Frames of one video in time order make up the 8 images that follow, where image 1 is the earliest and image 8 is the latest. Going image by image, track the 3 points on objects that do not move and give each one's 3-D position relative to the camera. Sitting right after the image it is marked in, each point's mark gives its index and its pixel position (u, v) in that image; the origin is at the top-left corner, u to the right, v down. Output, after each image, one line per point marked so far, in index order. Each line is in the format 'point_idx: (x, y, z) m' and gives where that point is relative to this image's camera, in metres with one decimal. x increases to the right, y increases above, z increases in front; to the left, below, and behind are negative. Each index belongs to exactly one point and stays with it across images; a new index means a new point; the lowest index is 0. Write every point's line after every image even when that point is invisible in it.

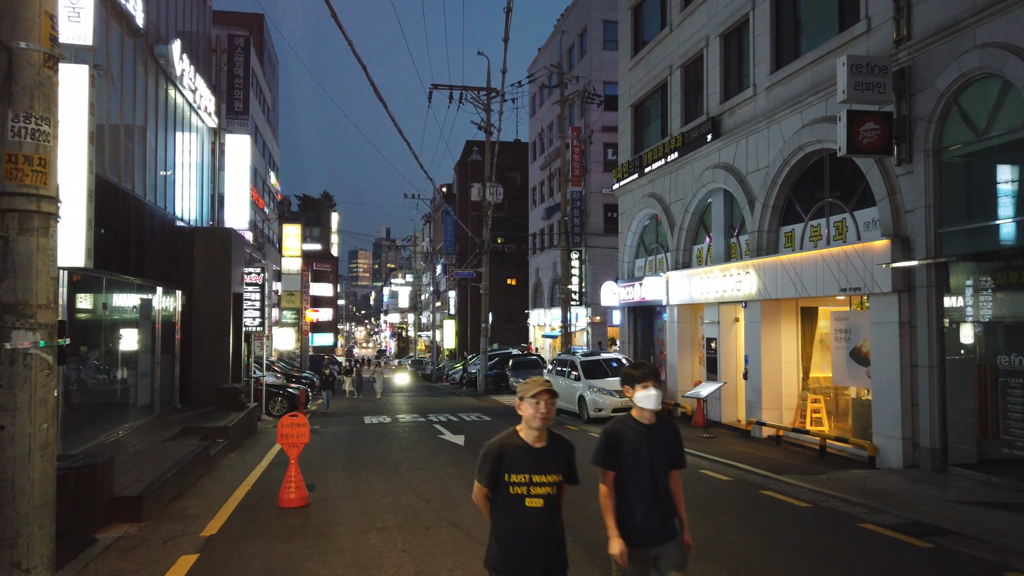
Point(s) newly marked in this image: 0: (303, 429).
0: (-2.8, -1.9, +10.2) m
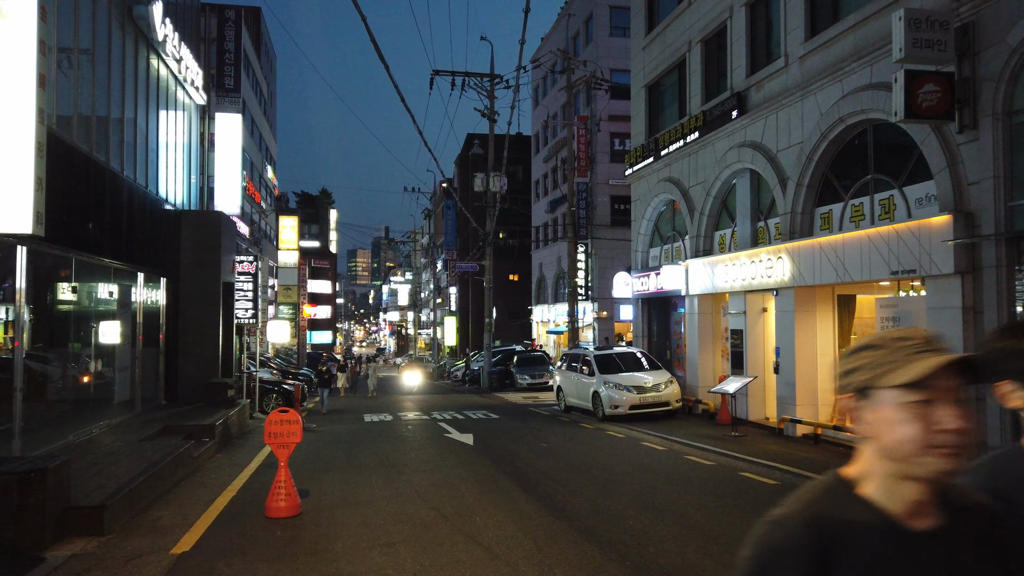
0: (-2.5, -1.6, +8.8) m
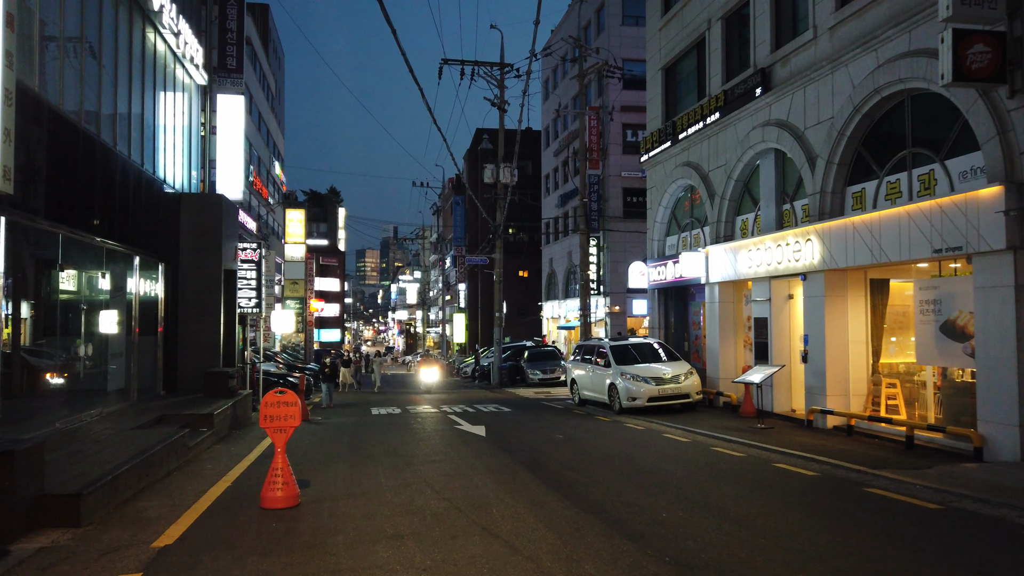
0: (-2.3, -1.3, +8.1) m
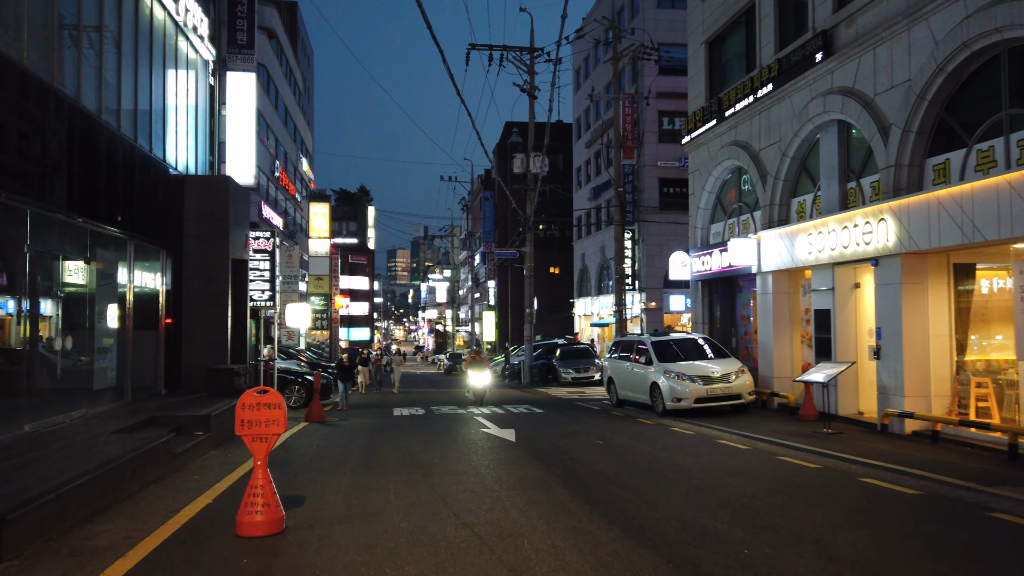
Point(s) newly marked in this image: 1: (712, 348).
0: (-2.0, -1.1, +6.5) m
1: (+4.8, -1.5, +18.5) m
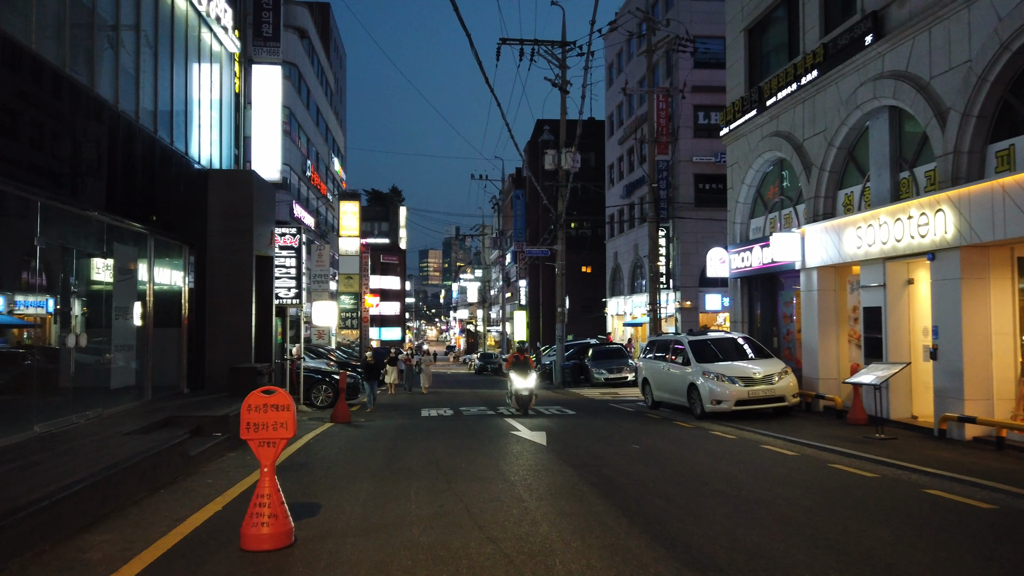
0: (-1.8, -1.0, +6.0) m
1: (+5.5, -1.4, +17.6) m
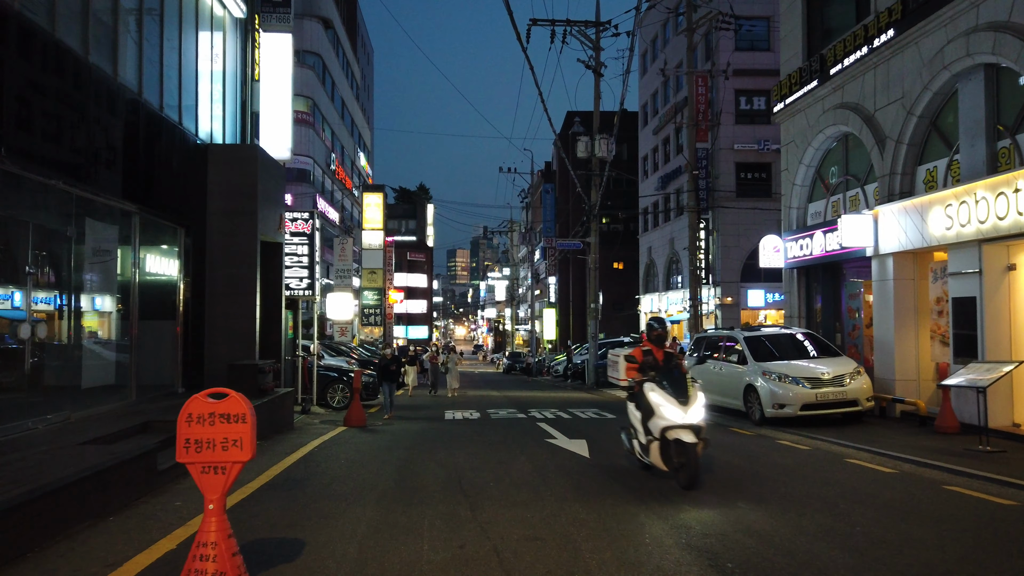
0: (-1.5, -0.8, +4.2) m
1: (+6.2, -1.2, +15.6) m
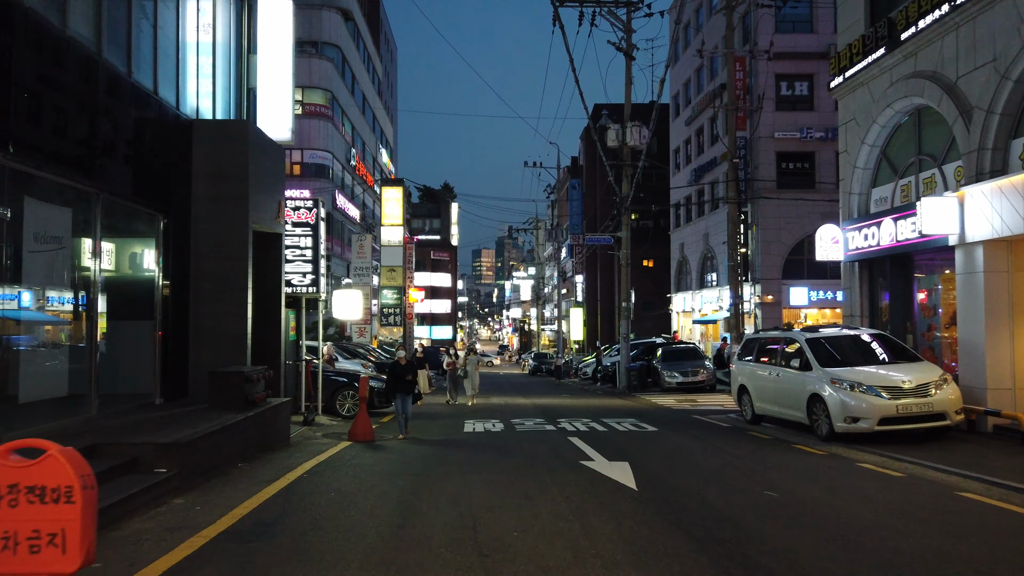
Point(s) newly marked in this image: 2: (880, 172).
0: (-1.4, -0.7, +2.4) m
1: (+6.7, -1.1, +13.5) m
2: (+8.2, +2.6, +17.0) m
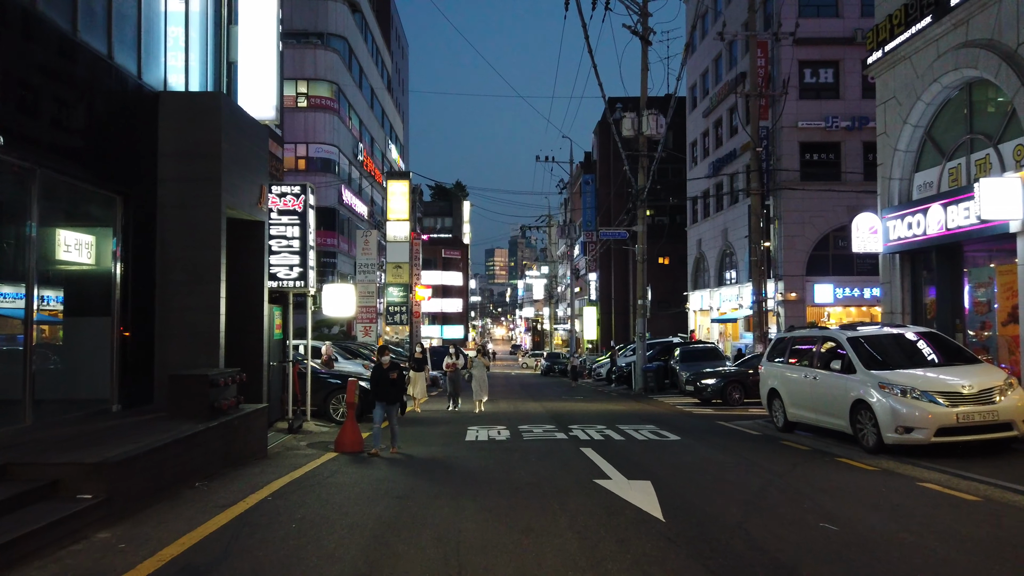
0: (-1.5, -0.6, +1.0) m
1: (+6.8, -1.0, +12.0) m
2: (+8.3, +2.7, +15.5) m
